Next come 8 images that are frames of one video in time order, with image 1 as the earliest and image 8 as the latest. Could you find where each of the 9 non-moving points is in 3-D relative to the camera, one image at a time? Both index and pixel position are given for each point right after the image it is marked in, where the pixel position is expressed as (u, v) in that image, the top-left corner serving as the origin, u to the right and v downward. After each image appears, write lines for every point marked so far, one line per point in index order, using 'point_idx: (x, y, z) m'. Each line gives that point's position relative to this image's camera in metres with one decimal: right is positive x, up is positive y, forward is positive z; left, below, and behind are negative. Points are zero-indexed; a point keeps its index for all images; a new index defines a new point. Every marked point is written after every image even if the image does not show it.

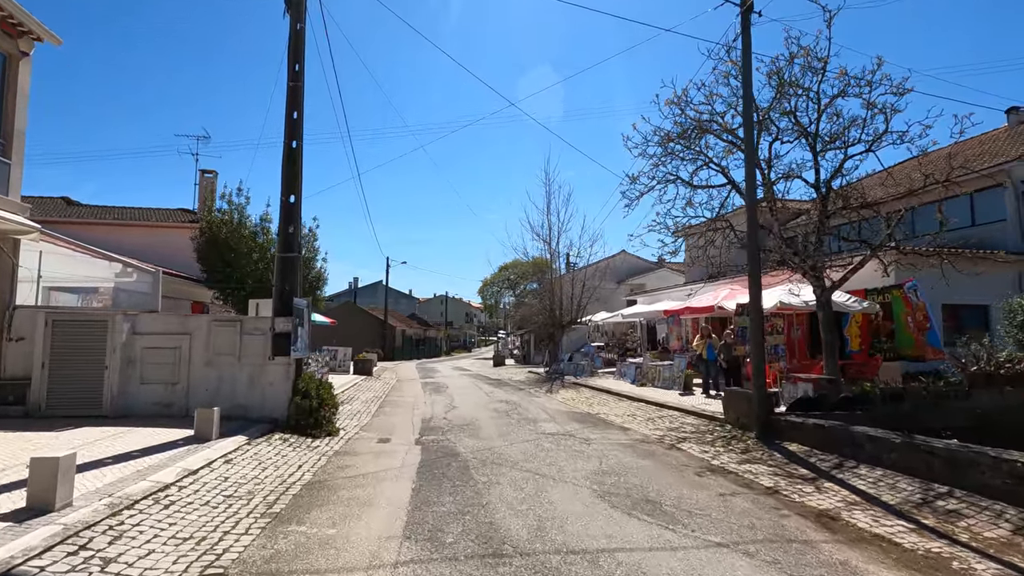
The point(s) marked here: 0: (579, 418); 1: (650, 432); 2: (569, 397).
0: (+1.5, -3.0, +12.3) m
1: (+2.7, -2.8, +10.5) m
2: (+1.8, -3.5, +17.0) m
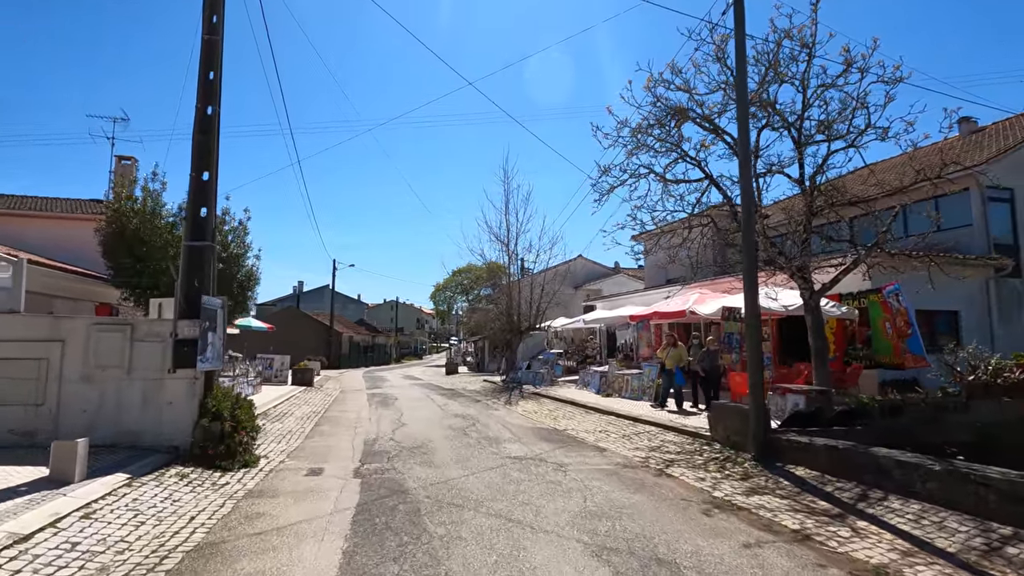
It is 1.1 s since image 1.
0: (+0.7, -3.0, +10.8) m
1: (+2.0, -2.8, +9.2) m
2: (+0.5, -3.6, +15.6) m
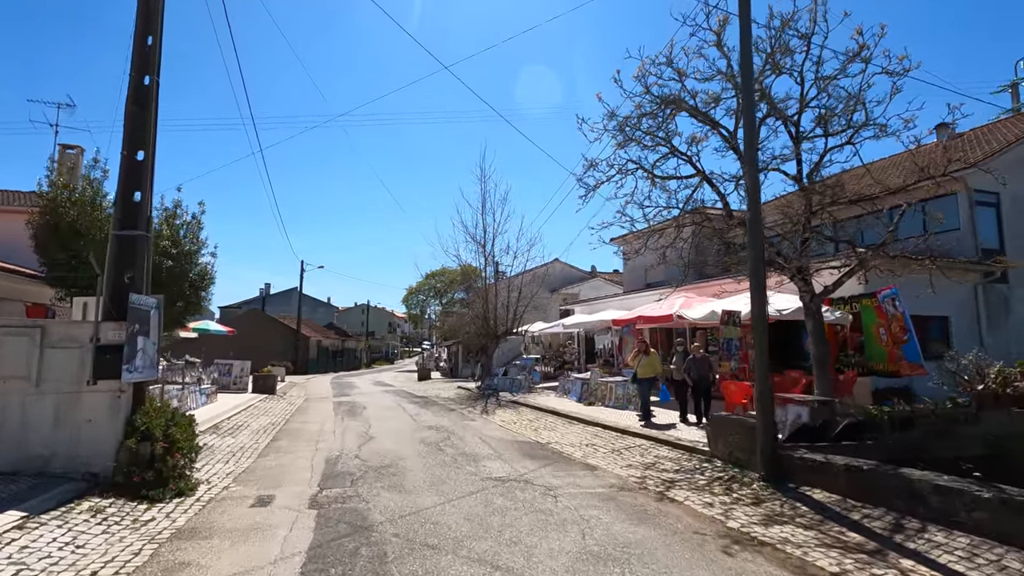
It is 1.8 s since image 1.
0: (+0.3, -3.0, +9.9) m
1: (+1.7, -2.8, +8.3) m
2: (-0.1, -3.6, +14.6) m
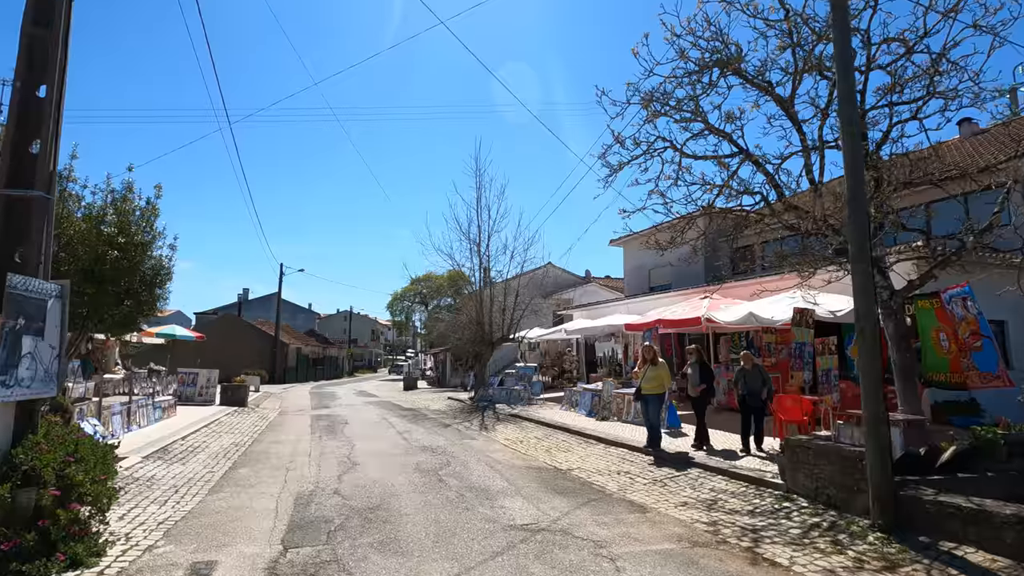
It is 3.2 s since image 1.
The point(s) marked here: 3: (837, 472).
0: (+0.6, -2.9, +8.0) m
1: (+2.1, -2.7, +6.4) m
2: (0.0, -3.6, +12.7) m
3: (+3.8, -2.2, +6.3) m
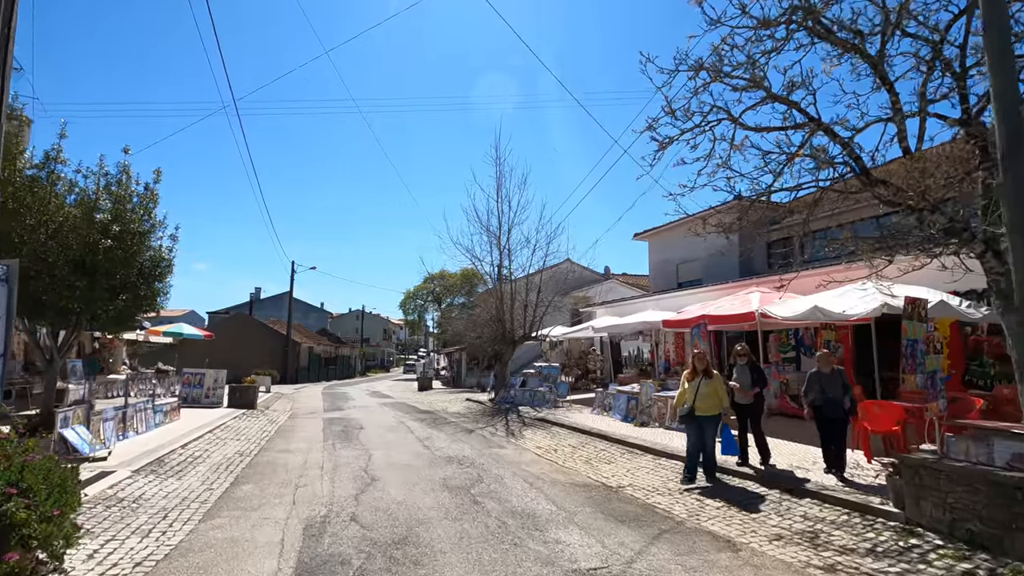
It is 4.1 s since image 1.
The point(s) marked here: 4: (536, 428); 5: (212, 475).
0: (+1.2, -2.8, +6.7) m
1: (+2.6, -2.5, +5.1) m
2: (+0.7, -3.4, +11.4) m
3: (+4.4, -2.0, +5.0) m
4: (+0.6, -3.7, +14.2) m
5: (-4.8, -3.0, +8.5) m
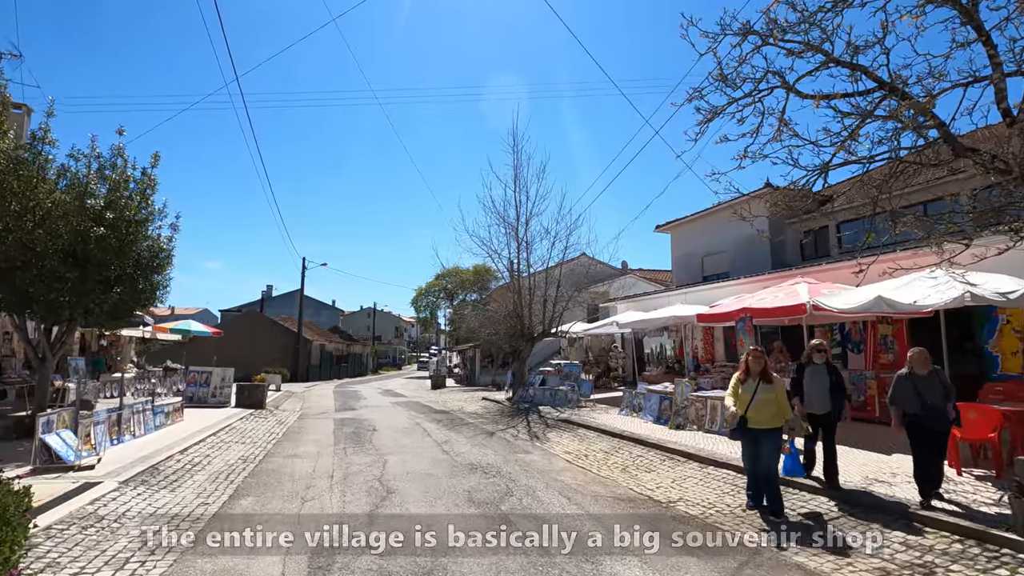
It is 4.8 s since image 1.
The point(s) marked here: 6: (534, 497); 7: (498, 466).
0: (+1.6, -2.6, +5.7) m
1: (+3.0, -2.4, +4.1) m
2: (+1.2, -3.2, +10.4) m
3: (+4.8, -1.8, +3.9) m
4: (+1.2, -3.5, +13.2) m
5: (-4.3, -2.8, +7.6) m
6: (+0.3, -2.7, +6.9) m
7: (-0.2, -3.0, +9.0) m
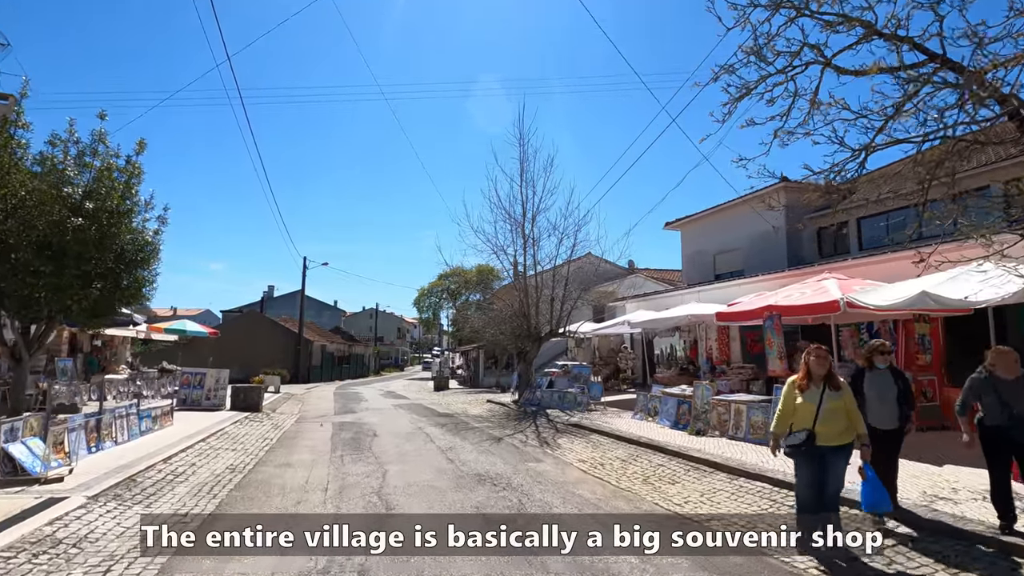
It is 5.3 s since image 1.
0: (+1.8, -2.5, +5.0) m
1: (+3.2, -2.3, +3.3) m
2: (+1.4, -3.1, +9.7) m
3: (+4.9, -1.7, +3.2) m
4: (+1.4, -3.4, +12.4) m
5: (-4.1, -2.7, +6.9) m
6: (+0.5, -2.6, +6.2) m
7: (-0.1, -2.9, +8.2) m
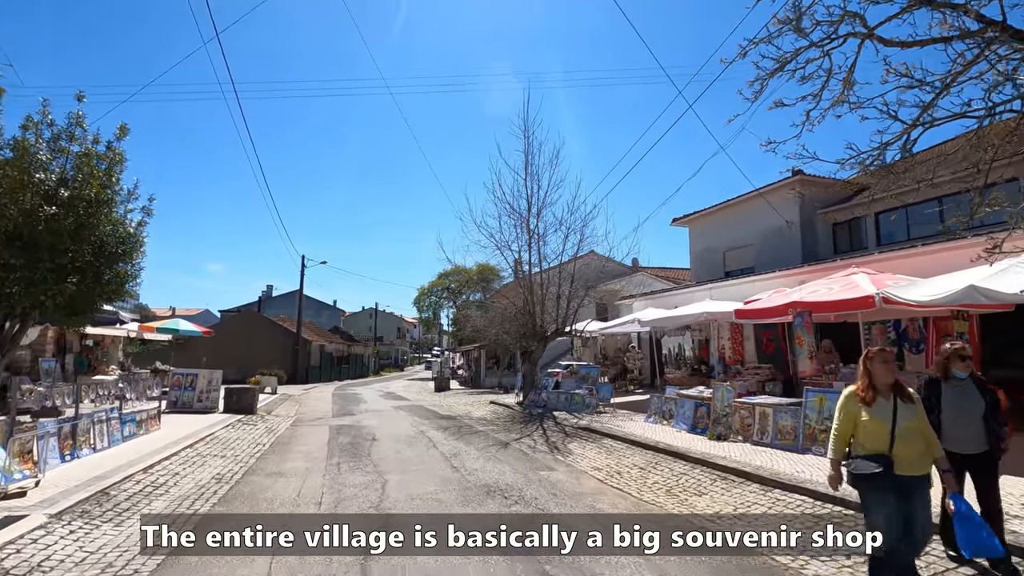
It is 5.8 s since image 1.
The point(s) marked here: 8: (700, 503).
0: (+1.9, -2.4, +4.3) m
1: (+3.3, -2.2, +2.6) m
2: (+1.6, -3.0, +9.0) m
3: (+5.1, -1.6, +2.5) m
4: (+1.6, -3.4, +11.7) m
5: (-4.0, -2.6, +6.2) m
6: (+0.6, -2.5, +5.5) m
7: (+0.1, -2.8, +7.5) m
8: (+2.5, -2.8, +7.0) m
